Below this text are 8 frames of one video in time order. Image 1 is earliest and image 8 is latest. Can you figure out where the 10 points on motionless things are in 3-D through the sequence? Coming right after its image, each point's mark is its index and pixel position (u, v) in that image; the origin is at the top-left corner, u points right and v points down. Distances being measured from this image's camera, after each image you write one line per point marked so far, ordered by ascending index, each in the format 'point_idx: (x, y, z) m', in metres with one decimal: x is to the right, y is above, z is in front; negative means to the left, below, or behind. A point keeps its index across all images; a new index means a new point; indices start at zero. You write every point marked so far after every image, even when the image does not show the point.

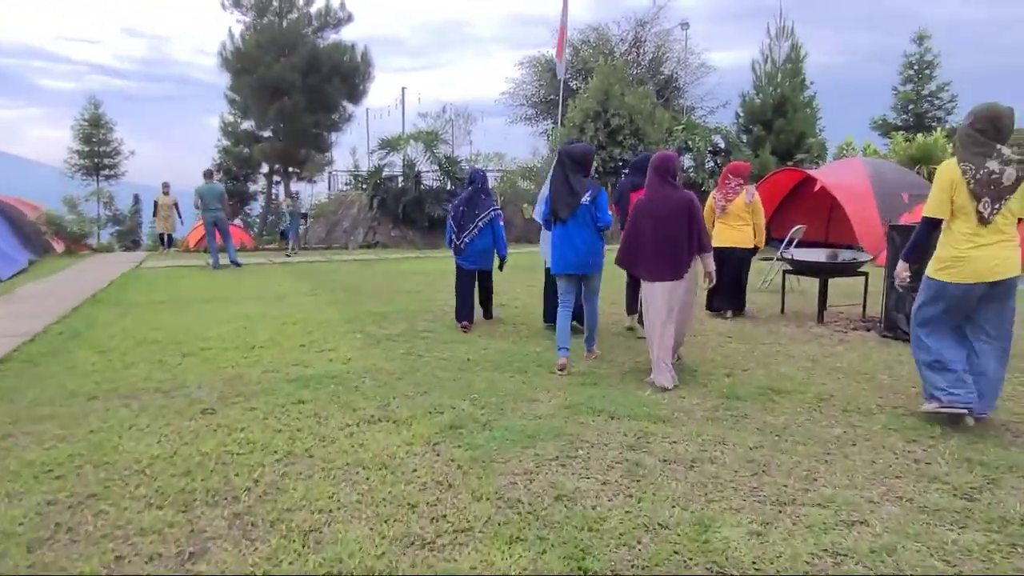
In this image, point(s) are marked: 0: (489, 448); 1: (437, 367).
0: (-0.1, -0.9, +3.9) m
1: (-0.6, -0.6, +5.7) m
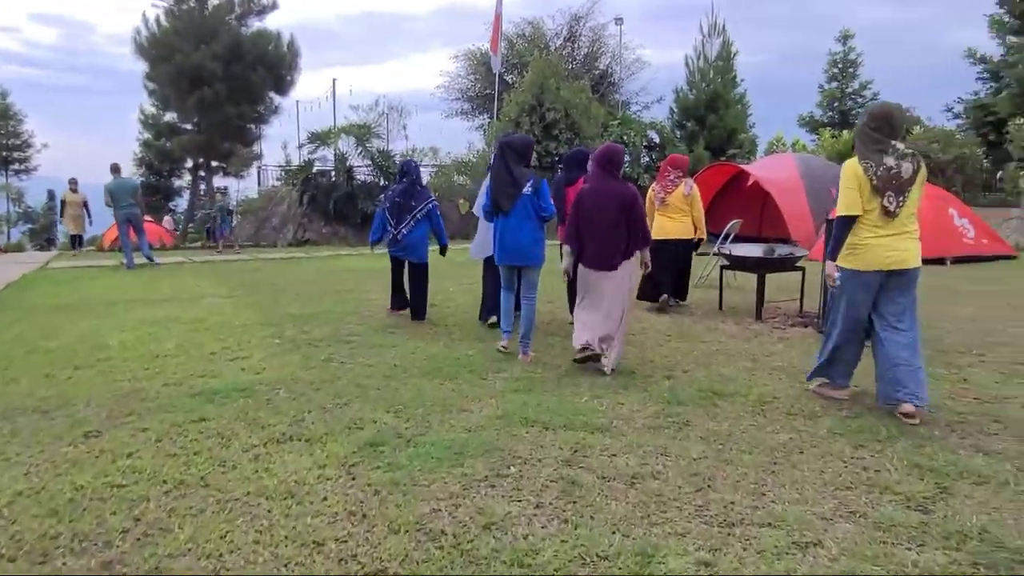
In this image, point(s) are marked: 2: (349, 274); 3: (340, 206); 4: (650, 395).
0: (-0.5, -0.9, +3.5) m
1: (-1.1, -0.6, +5.3) m
2: (-2.5, +0.2, +11.3) m
3: (-4.5, +2.1, +19.4) m
4: (+0.9, -0.7, +4.8) m
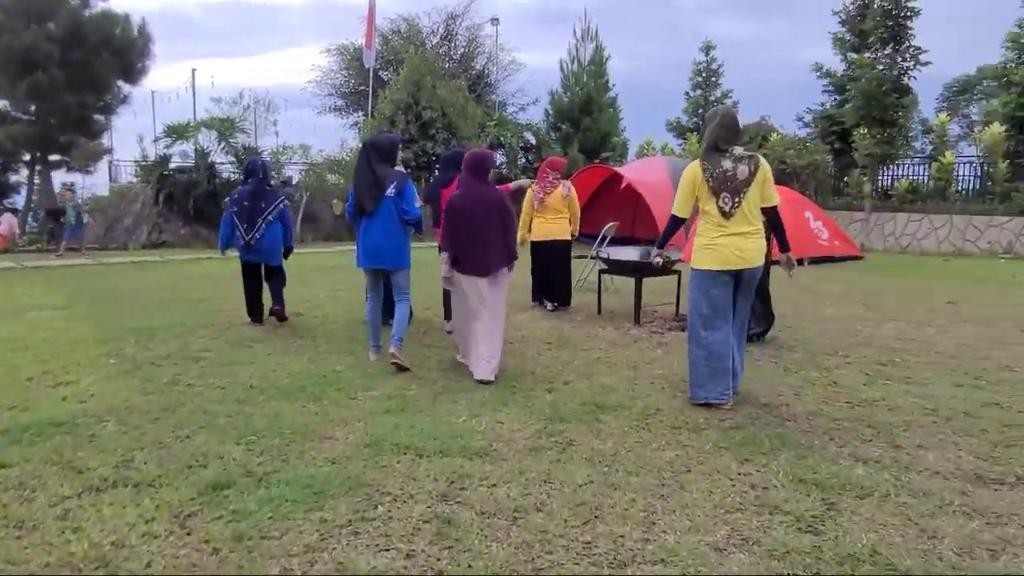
0: (-1.0, -0.9, +3.0) m
1: (-1.9, -0.7, +4.7) m
2: (-4.3, +0.1, +10.4) m
3: (-7.7, +2.0, +18.0) m
4: (+0.1, -0.8, +4.5) m
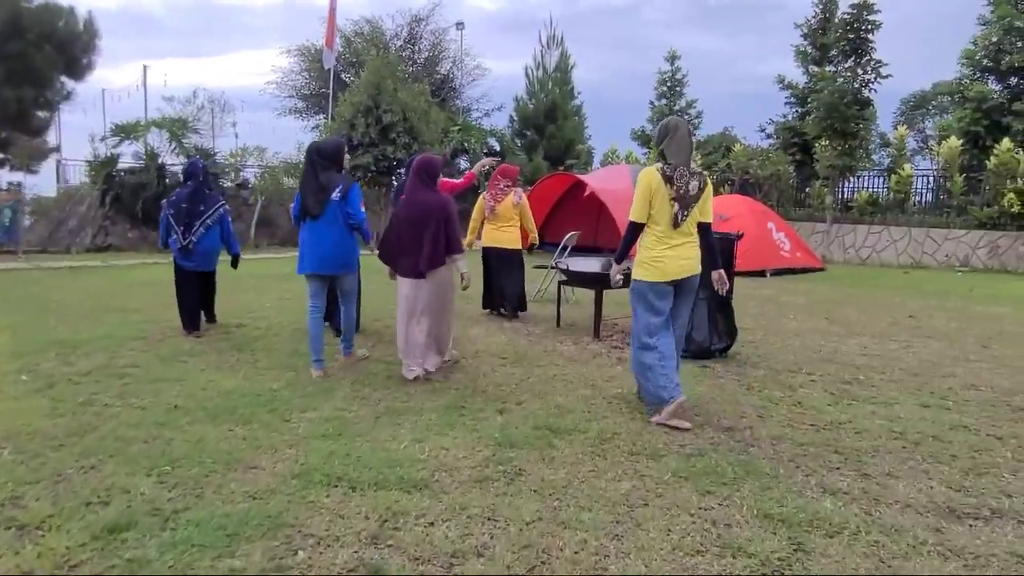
0: (-1.3, -1.0, +2.7) m
1: (-2.2, -0.8, +4.3) m
2: (-4.9, 0.0, +9.9) m
3: (-8.6, +1.9, +17.4) m
4: (-0.2, -0.8, +4.2) m
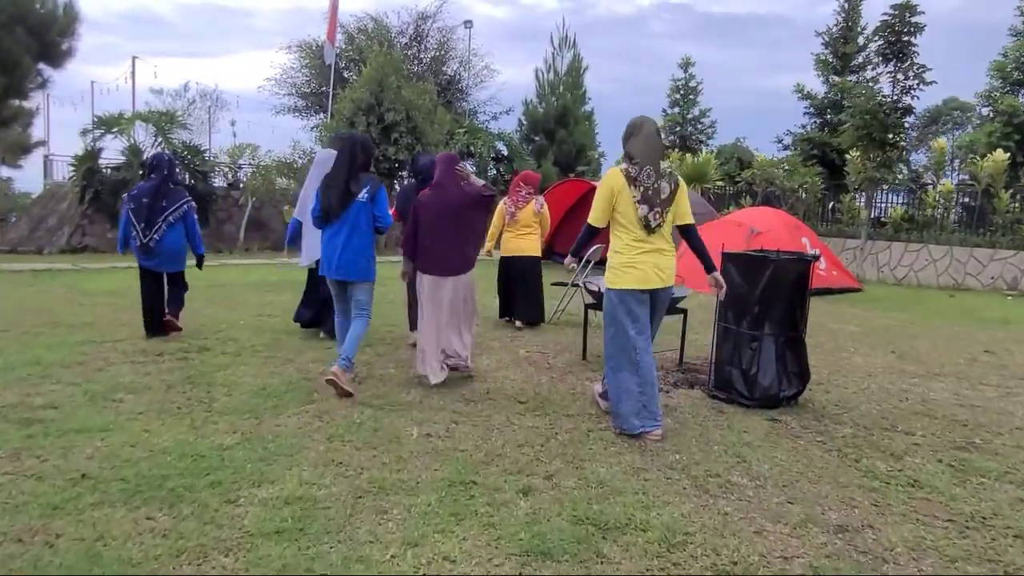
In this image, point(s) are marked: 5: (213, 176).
0: (-1.2, -1.1, +1.4) m
1: (-2.1, -0.9, +3.1) m
2: (-4.7, -0.1, +8.7) m
3: (-8.4, +1.7, +16.2) m
4: (-0.1, -1.0, +3.0) m
5: (-6.8, +2.6, +16.7) m
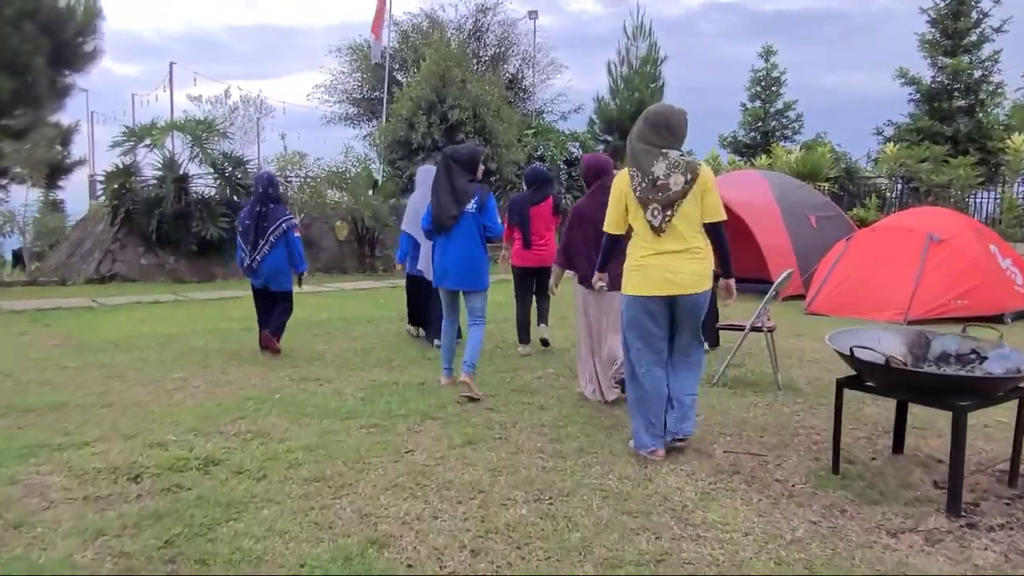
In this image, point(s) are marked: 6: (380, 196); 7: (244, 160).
0: (-0.5, -1.4, -0.9) m
1: (-1.3, -1.2, +0.7) m
2: (-3.6, -0.6, +6.5) m
3: (-6.7, +1.1, +14.3) m
4: (+0.7, -1.3, +0.5) m
5: (-5.1, +2.0, +14.8) m
6: (-2.7, +1.9, +15.0) m
7: (-5.3, +2.6, +14.6) m
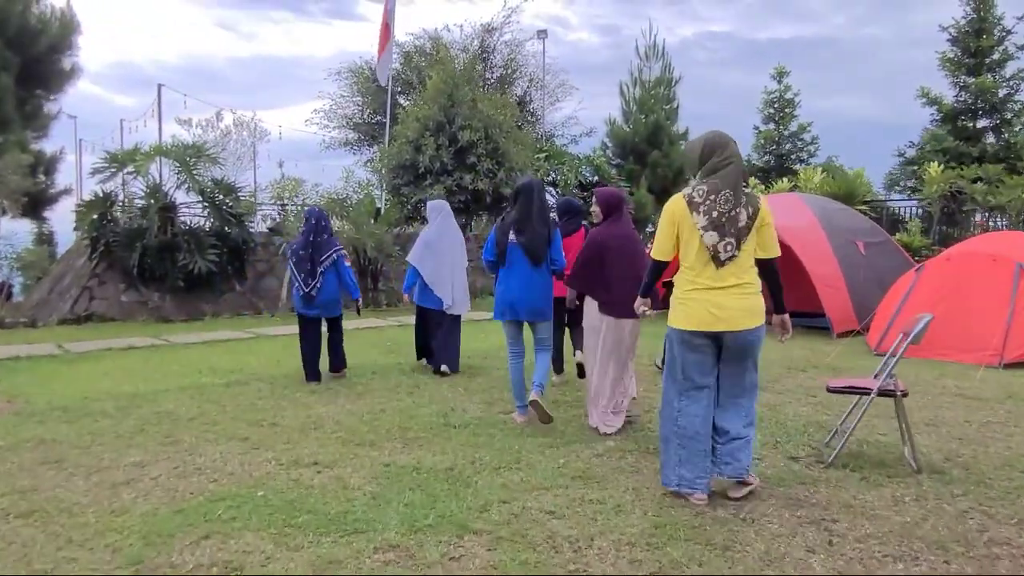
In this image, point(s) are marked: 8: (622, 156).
0: (-0.1, -1.5, -2.3) m
1: (-1.0, -1.4, -0.6) m
2: (-3.2, -0.9, +5.2) m
3: (-6.4, +0.4, +13.0) m
4: (+1.1, -1.4, -0.8) m
5: (-4.8, +1.3, +13.5) m
6: (-2.5, +1.2, +13.8) m
7: (-5.1, +1.9, +13.4) m
8: (+2.8, +3.4, +18.9) m
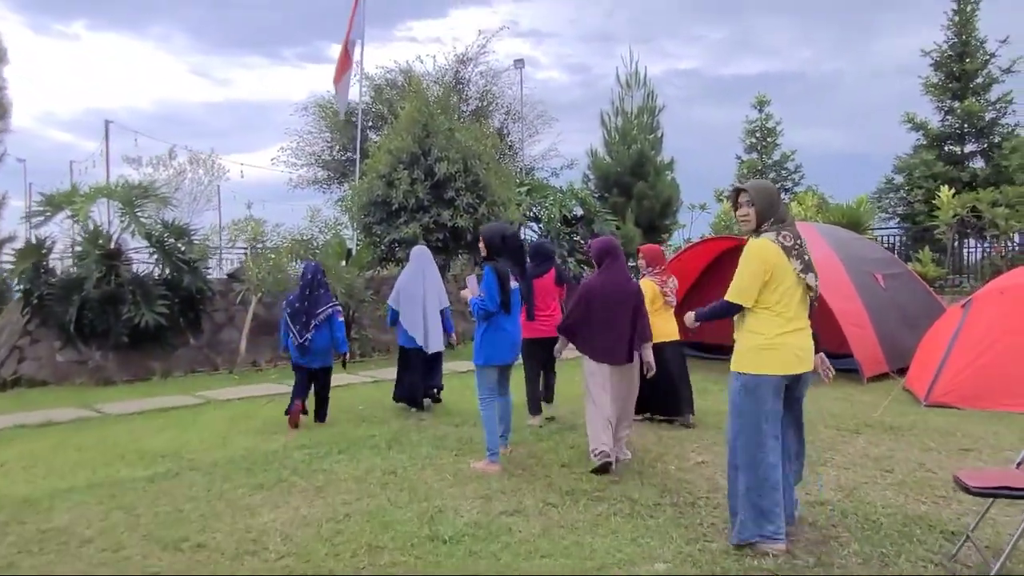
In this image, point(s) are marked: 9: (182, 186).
0: (+0.2, -1.5, -3.6) m
1: (-0.7, -1.5, -1.9) m
2: (-3.2, -1.4, +3.8) m
3: (-6.6, -0.5, +11.6) m
4: (+1.3, -1.4, -2.1) m
5: (-5.1, +0.4, +12.2) m
6: (-2.7, +0.3, +12.5) m
7: (-5.3, +1.0, +12.1) m
8: (+2.3, +2.4, +17.8) m
9: (-6.9, +2.2, +15.3) m
